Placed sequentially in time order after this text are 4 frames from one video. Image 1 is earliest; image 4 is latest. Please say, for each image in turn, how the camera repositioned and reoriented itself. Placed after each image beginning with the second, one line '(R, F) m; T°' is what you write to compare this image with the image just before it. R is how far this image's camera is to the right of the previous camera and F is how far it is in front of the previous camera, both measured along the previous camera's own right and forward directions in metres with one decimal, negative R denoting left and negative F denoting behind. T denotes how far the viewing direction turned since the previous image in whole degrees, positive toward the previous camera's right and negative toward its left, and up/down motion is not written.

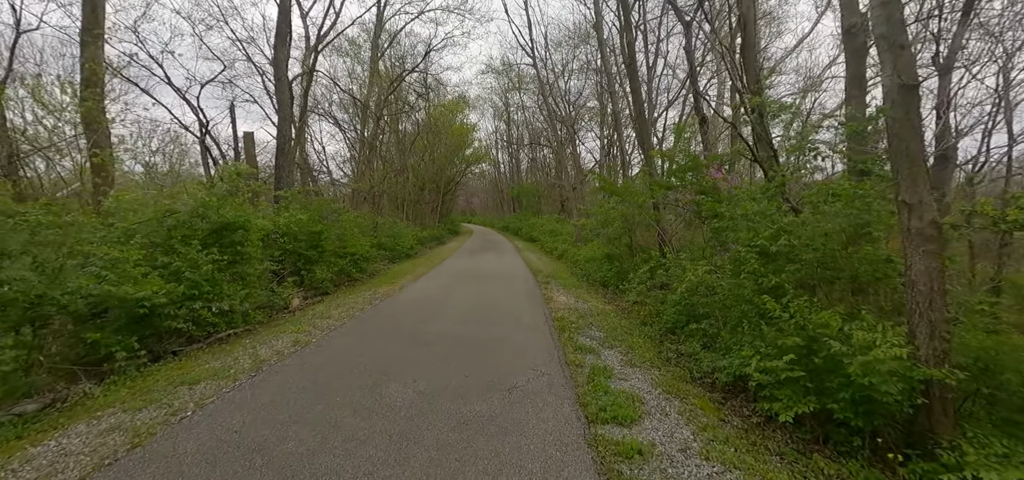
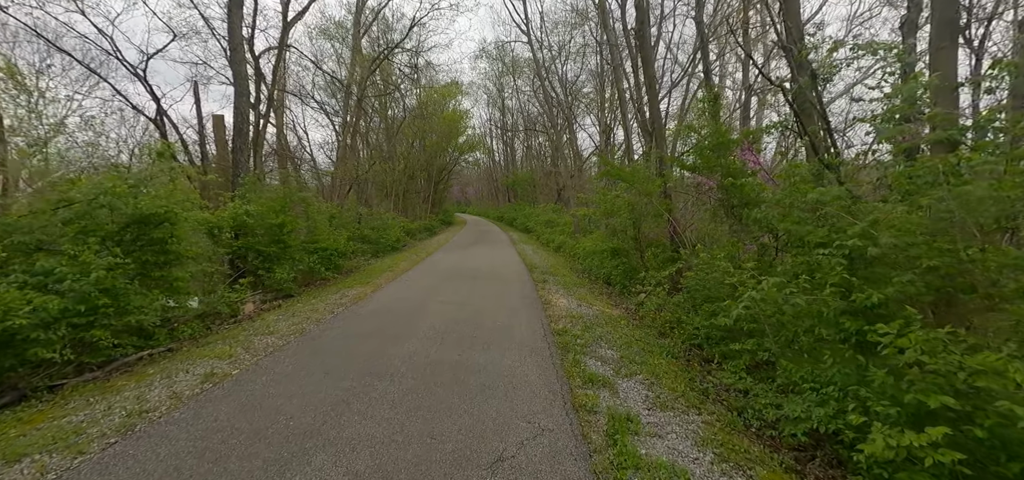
(+0.1, +1.4) m; +1°
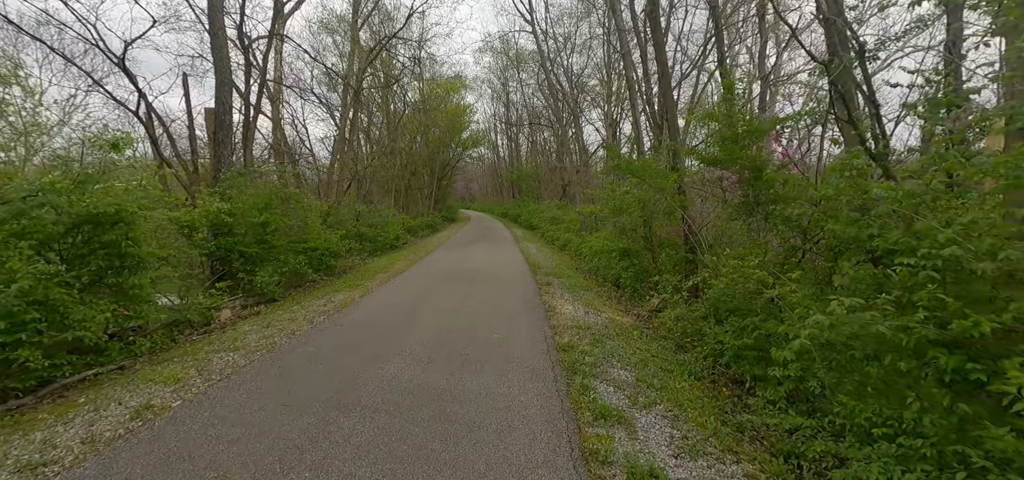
(+0.1, +0.7) m; -1°
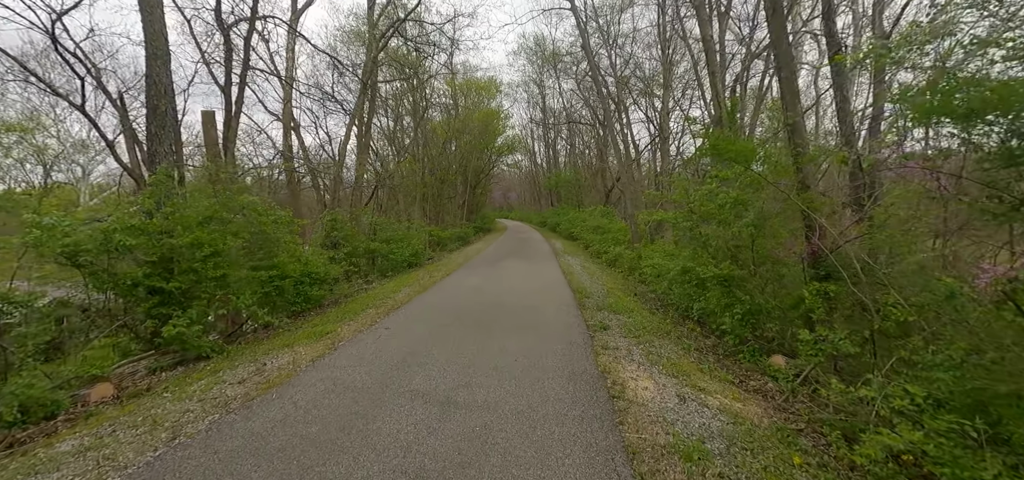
(0.0, +2.9) m; -6°
